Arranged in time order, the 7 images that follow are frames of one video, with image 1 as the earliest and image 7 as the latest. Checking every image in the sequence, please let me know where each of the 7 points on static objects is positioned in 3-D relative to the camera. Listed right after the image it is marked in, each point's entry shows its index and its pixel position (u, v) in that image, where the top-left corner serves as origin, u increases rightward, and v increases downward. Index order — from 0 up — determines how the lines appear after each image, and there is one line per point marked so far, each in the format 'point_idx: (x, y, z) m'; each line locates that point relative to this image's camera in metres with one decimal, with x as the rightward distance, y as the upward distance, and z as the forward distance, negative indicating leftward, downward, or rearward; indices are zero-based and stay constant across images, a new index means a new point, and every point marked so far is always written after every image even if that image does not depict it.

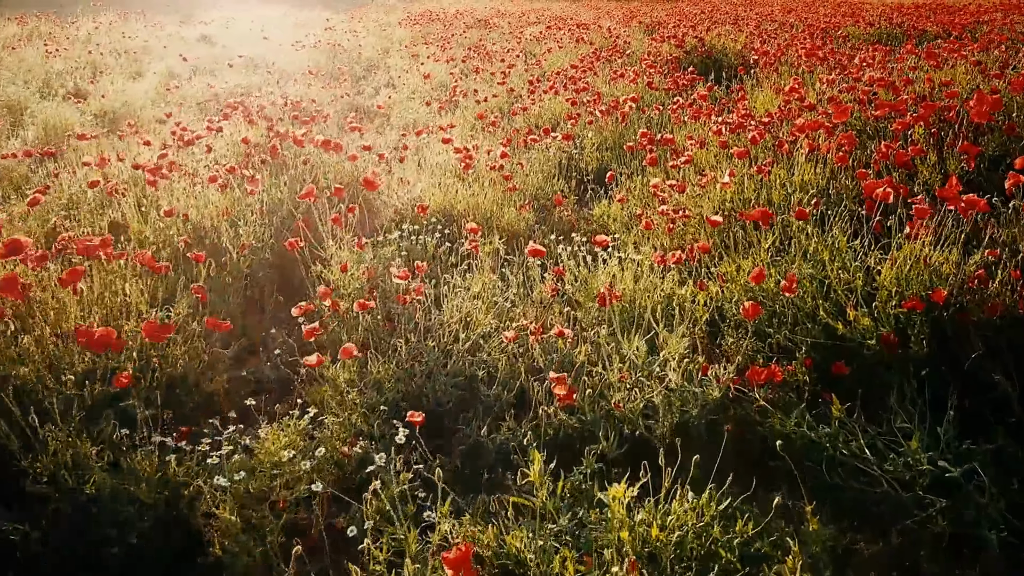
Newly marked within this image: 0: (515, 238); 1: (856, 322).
0: (0.0, +0.3, +3.9) m
1: (+1.4, -0.1, +2.7) m
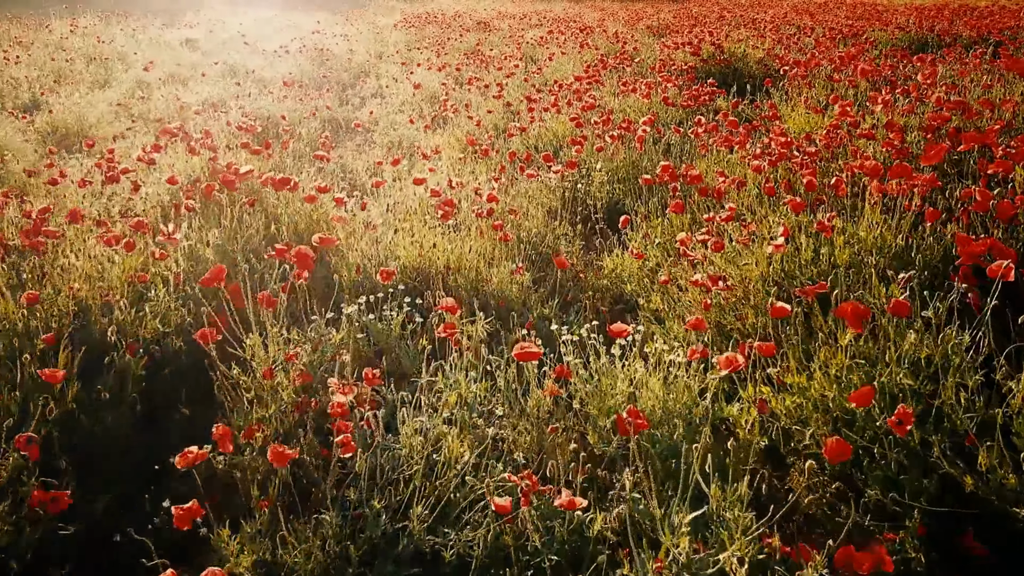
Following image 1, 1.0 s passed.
0: (0.0, -0.1, +3.1) m
1: (+1.4, -0.5, +1.9) m
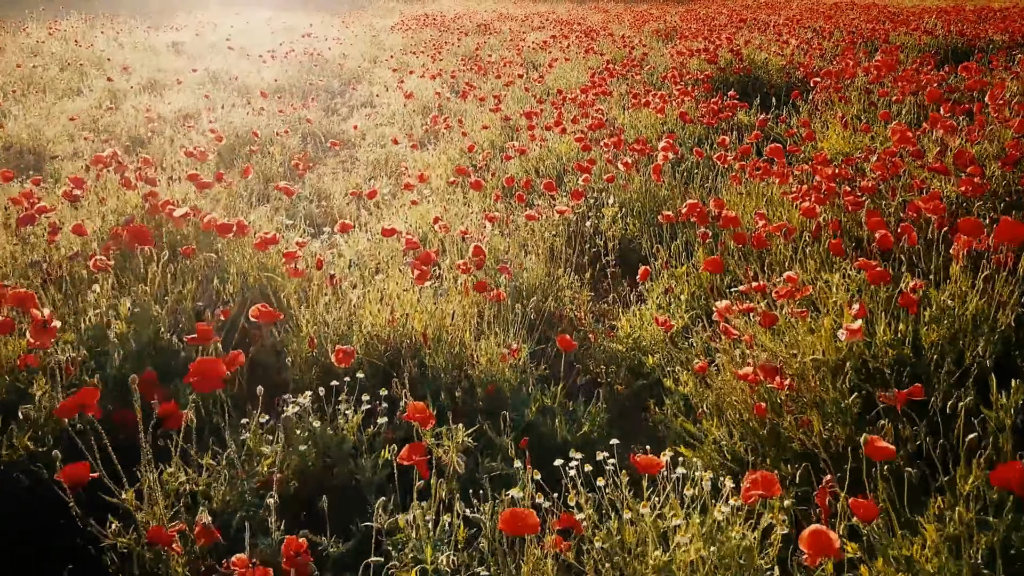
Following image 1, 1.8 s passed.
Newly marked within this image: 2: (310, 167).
0: (-0.1, -0.4, +2.4) m
1: (+1.3, -0.9, +1.2) m
2: (-1.8, +1.1, +5.8) m
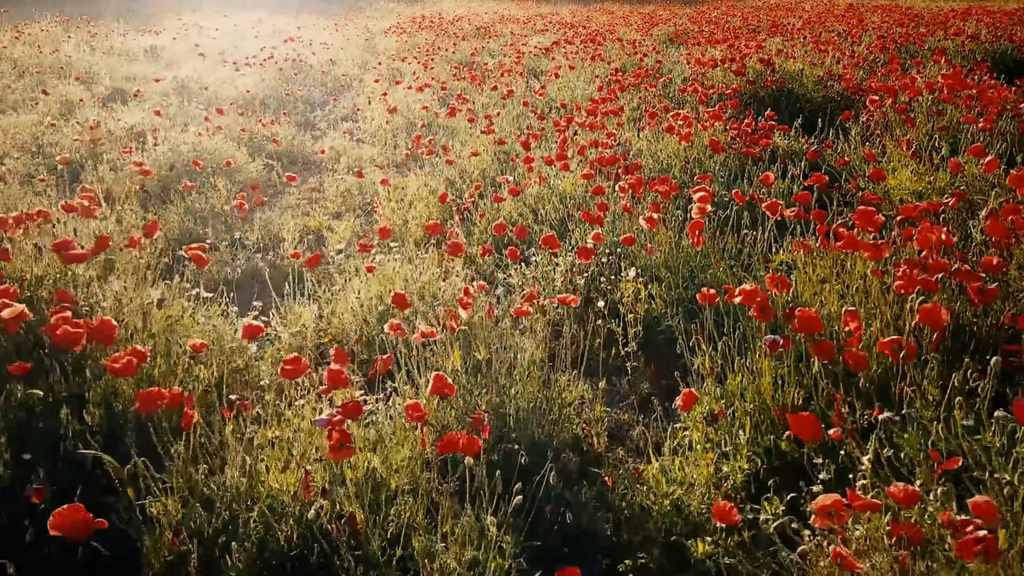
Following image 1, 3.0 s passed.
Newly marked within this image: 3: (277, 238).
0: (-0.1, -0.9, +1.5) m
1: (+1.3, -1.3, +0.2) m
2: (-1.8, +0.6, +4.8) m
3: (-1.6, +0.3, +4.3) m
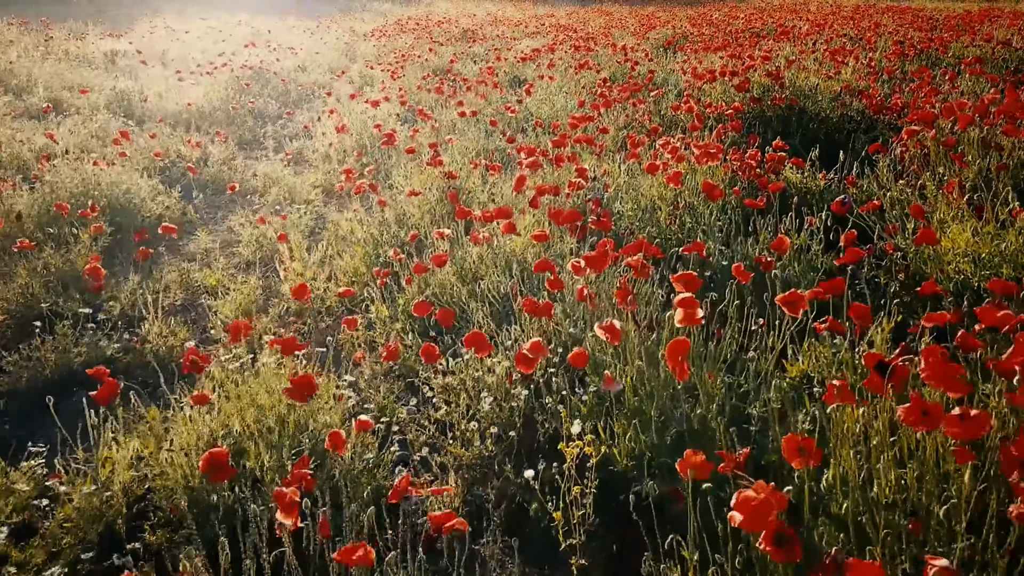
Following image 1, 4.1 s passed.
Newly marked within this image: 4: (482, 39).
0: (-0.5, -1.3, +0.5) m
1: (+0.9, -1.7, -0.7) m
2: (-2.2, +0.2, +3.9) m
3: (-1.9, -0.1, +3.4) m
4: (-0.6, +5.6, +14.6) m
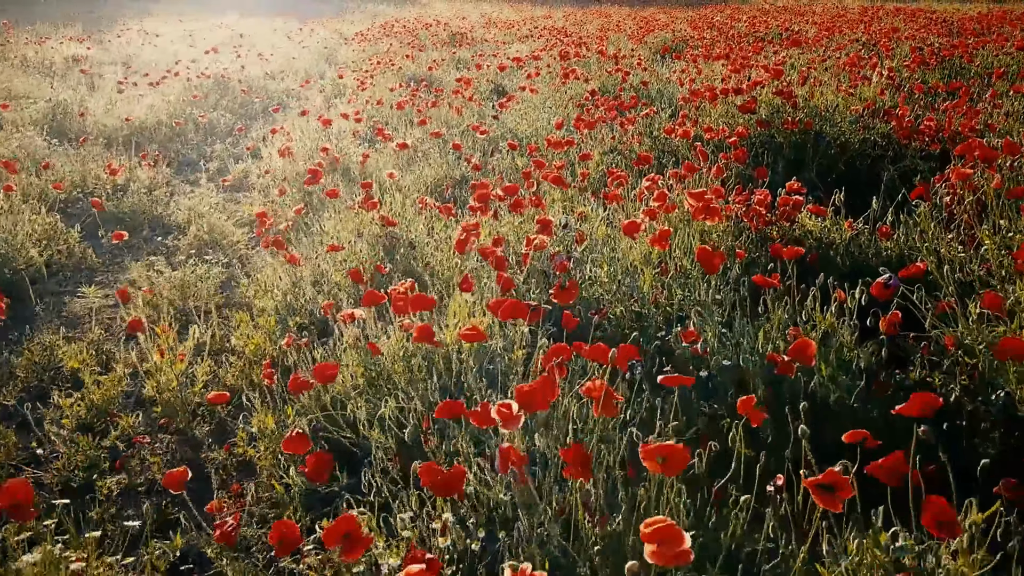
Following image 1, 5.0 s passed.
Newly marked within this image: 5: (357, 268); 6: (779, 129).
0: (-0.7, -1.7, -0.4) m
1: (+0.6, -2.1, -1.6) m
2: (-2.4, -0.2, +3.0) m
3: (-2.2, -0.5, +2.5) m
4: (-0.9, +5.2, +13.7) m
5: (-0.8, +0.1, +3.2) m
6: (+1.9, +1.2, +4.7) m
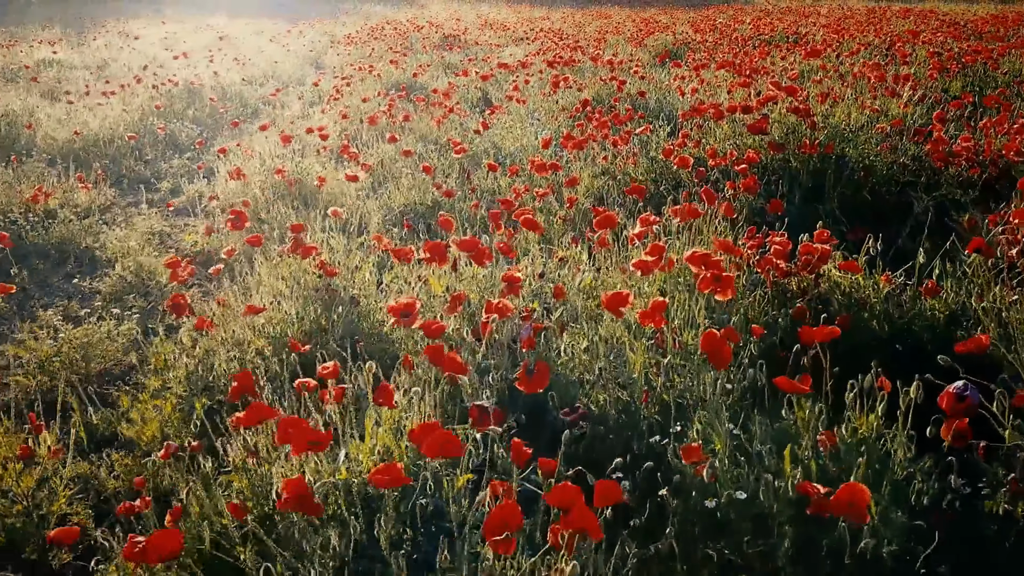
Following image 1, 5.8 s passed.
0: (-0.9, -2.0, -1.0) m
1: (+0.5, -2.4, -2.2) m
2: (-2.6, -0.5, +2.4) m
3: (-2.3, -0.8, +1.9) m
4: (-1.0, +4.9, +13.1) m
5: (-1.0, -0.2, +2.6) m
6: (+1.8, +0.9, +4.0) m
